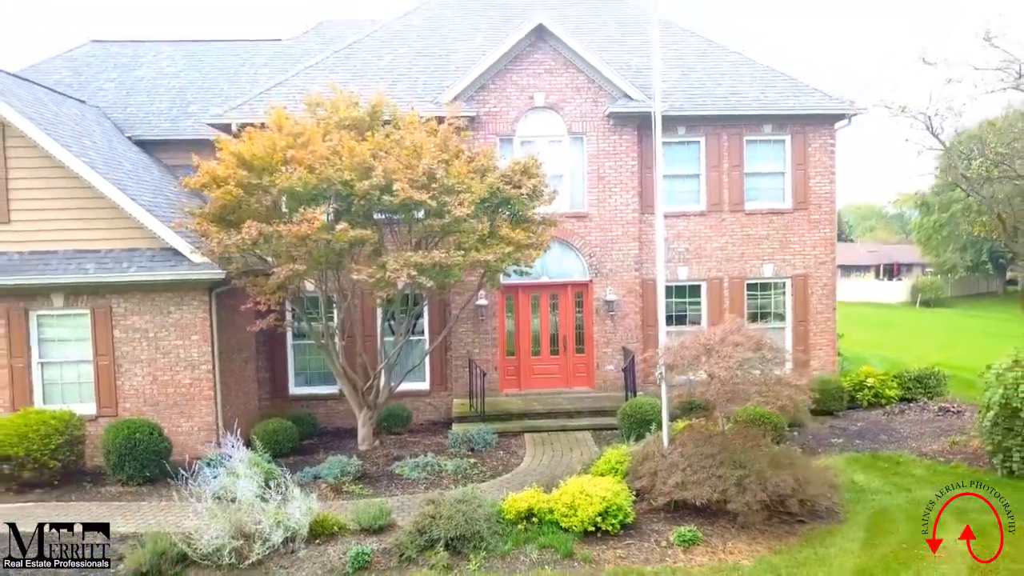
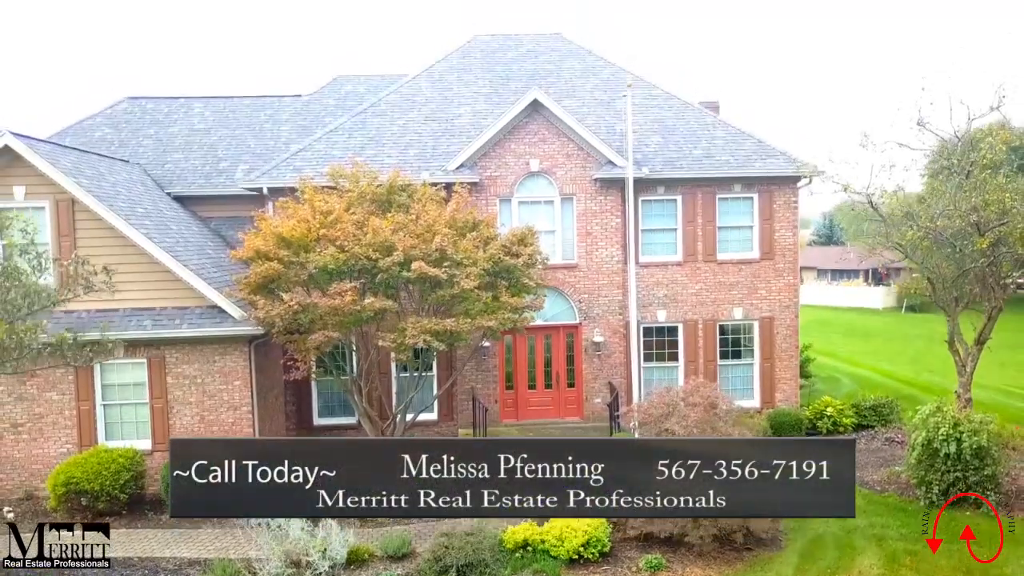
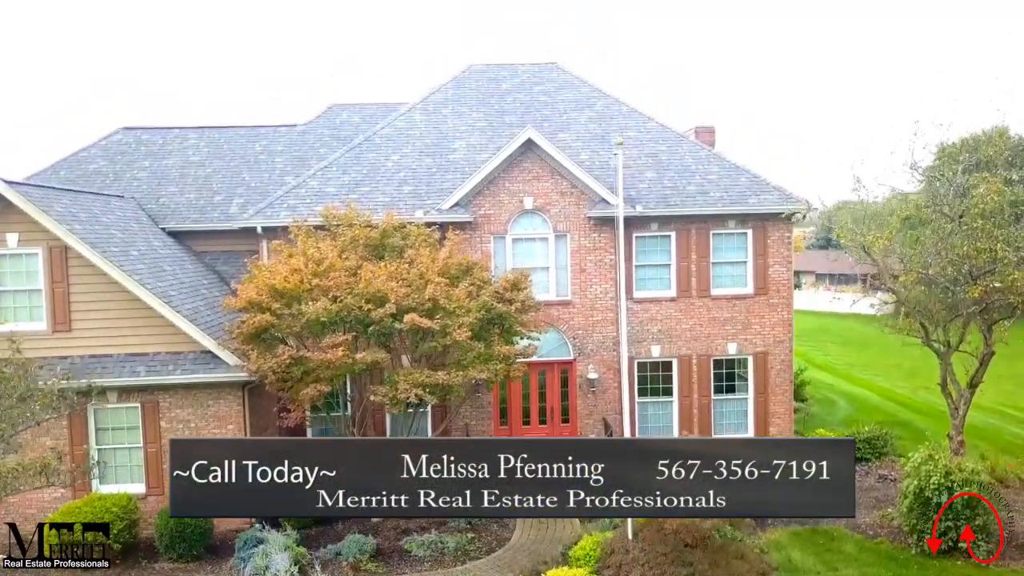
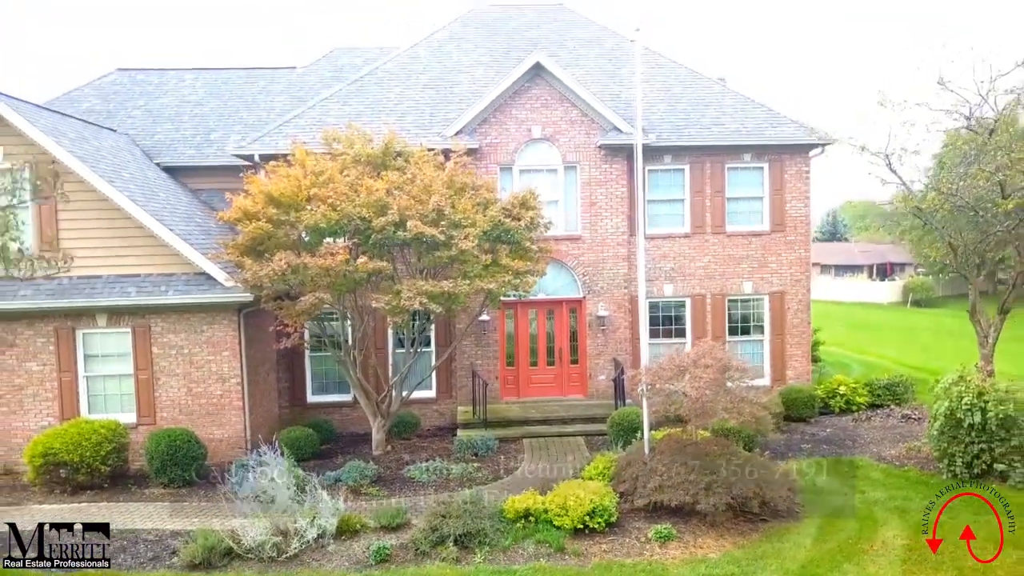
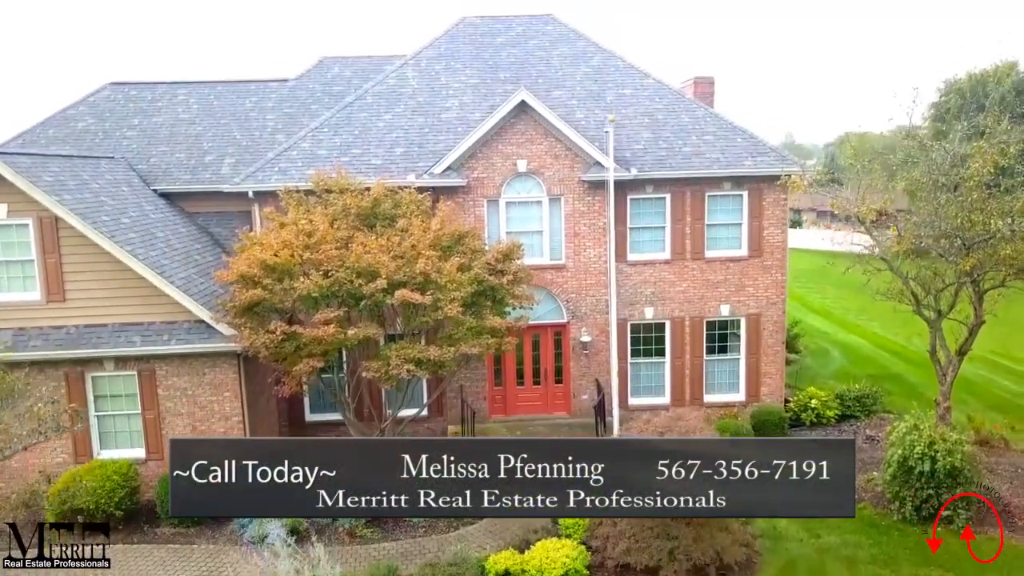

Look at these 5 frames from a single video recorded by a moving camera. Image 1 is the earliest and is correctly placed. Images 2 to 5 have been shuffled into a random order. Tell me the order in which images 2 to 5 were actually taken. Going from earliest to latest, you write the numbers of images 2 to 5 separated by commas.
4, 2, 3, 5
